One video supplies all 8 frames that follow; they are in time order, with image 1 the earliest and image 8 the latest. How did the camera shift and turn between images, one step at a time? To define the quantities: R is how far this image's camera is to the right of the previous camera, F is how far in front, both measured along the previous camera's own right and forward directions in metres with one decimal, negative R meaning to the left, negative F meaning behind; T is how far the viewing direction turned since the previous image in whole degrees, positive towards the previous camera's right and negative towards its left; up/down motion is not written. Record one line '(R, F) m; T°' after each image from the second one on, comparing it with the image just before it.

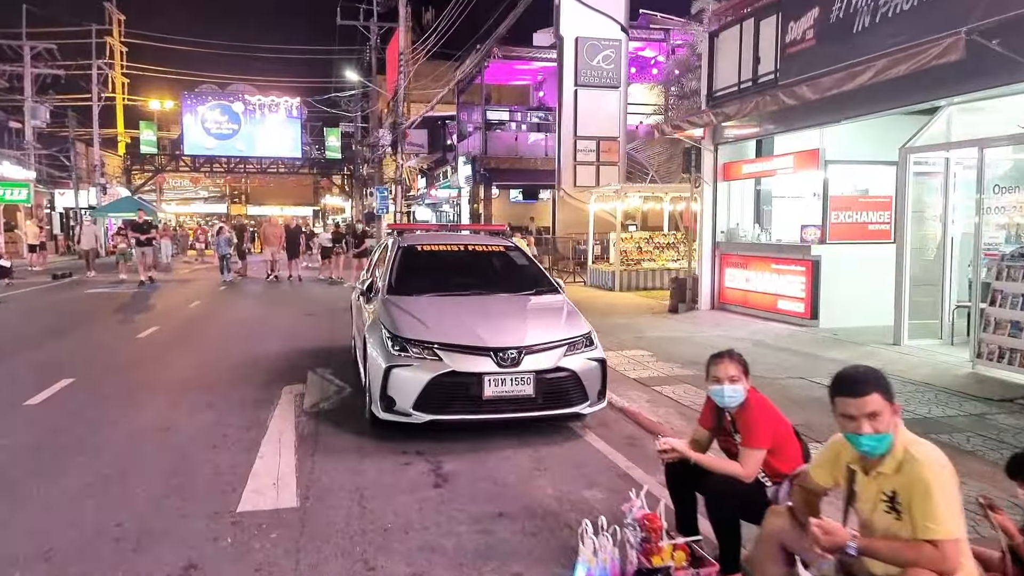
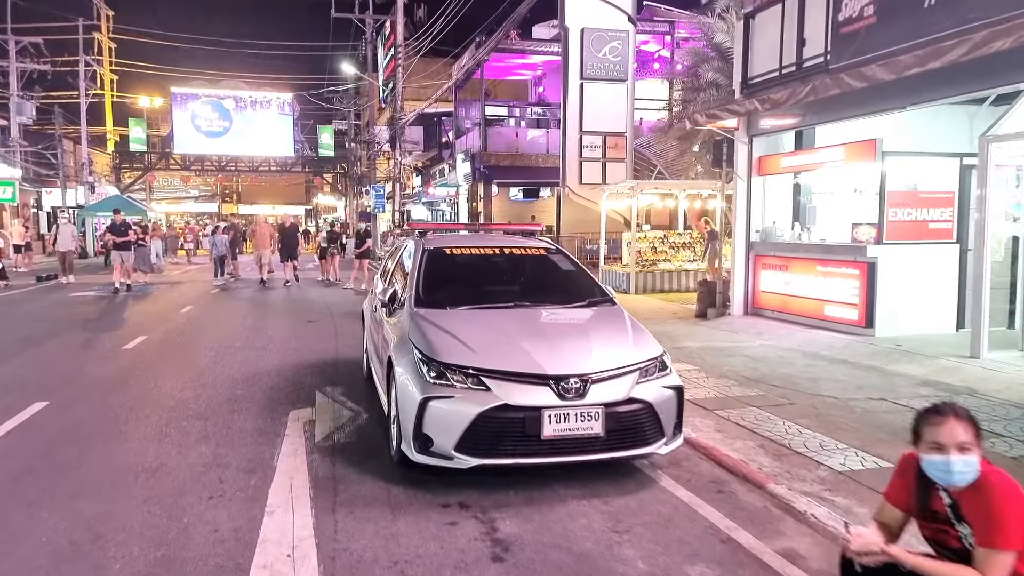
(-0.5, +1.0) m; +1°
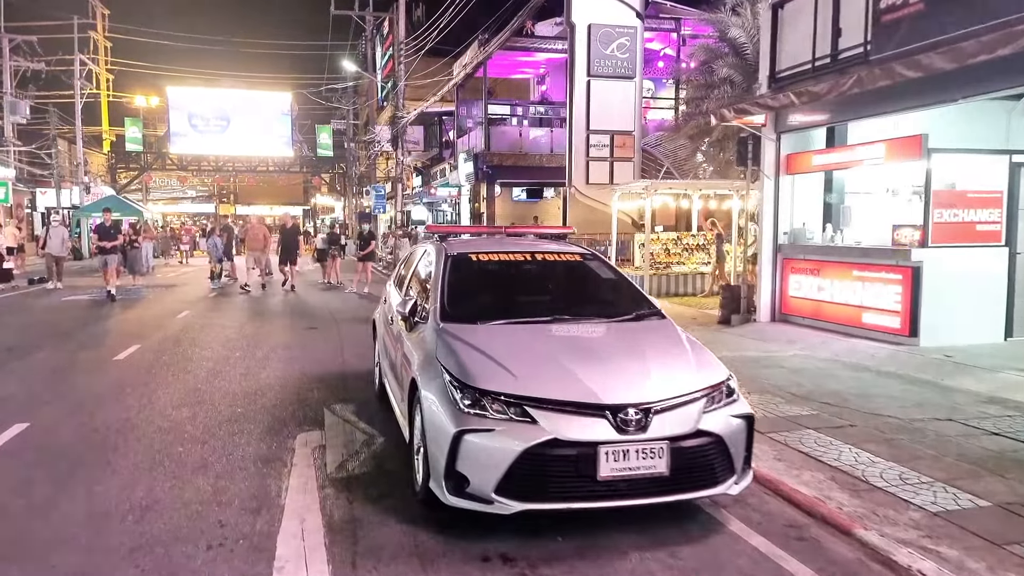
(-0.3, +0.7) m; 0°
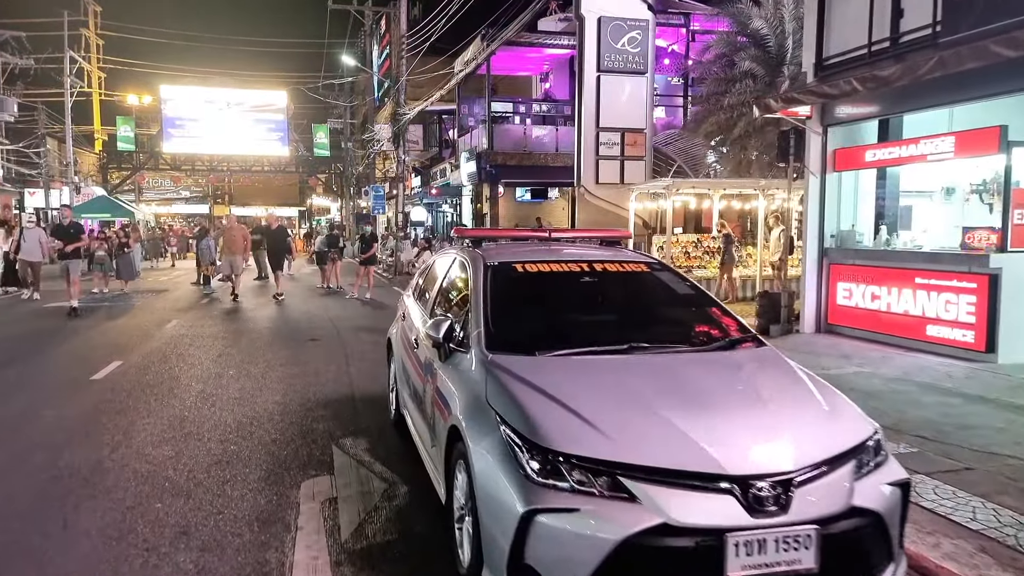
(-0.4, +1.1) m; 0°
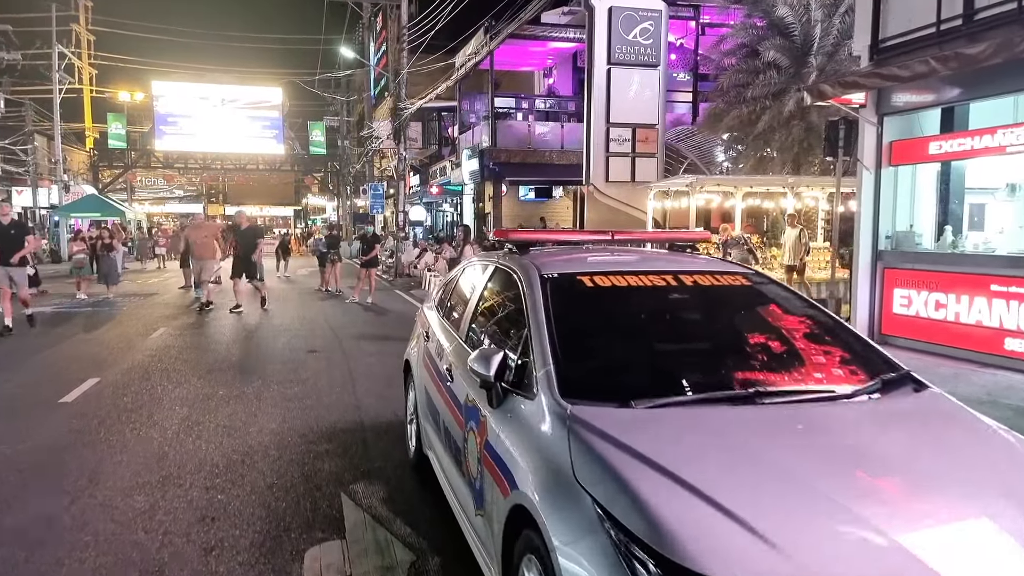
(-0.4, +1.1) m; 0°
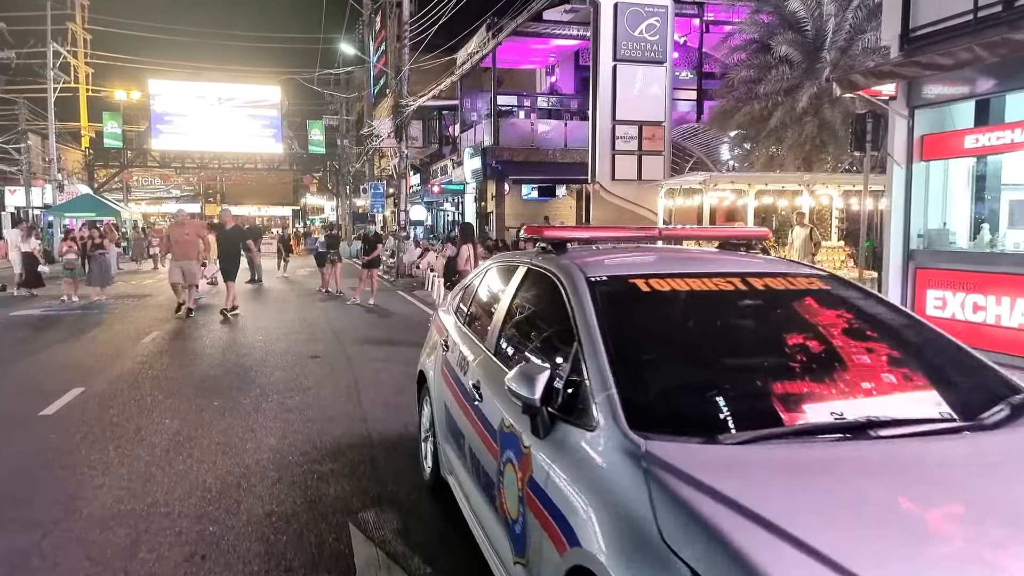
(-0.2, +0.5) m; 0°
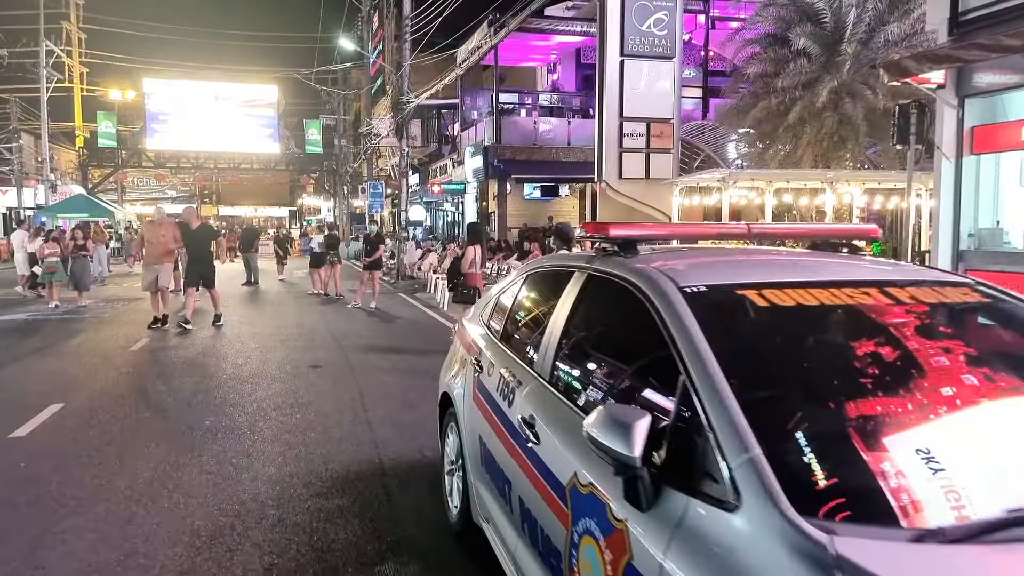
(-0.3, +0.7) m; 0°
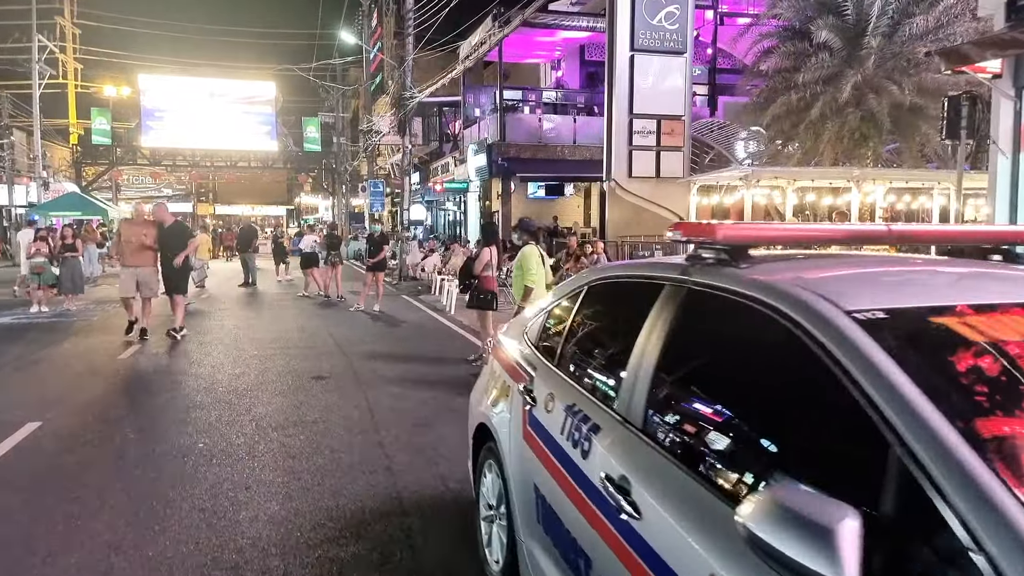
(-0.3, +0.7) m; 0°
